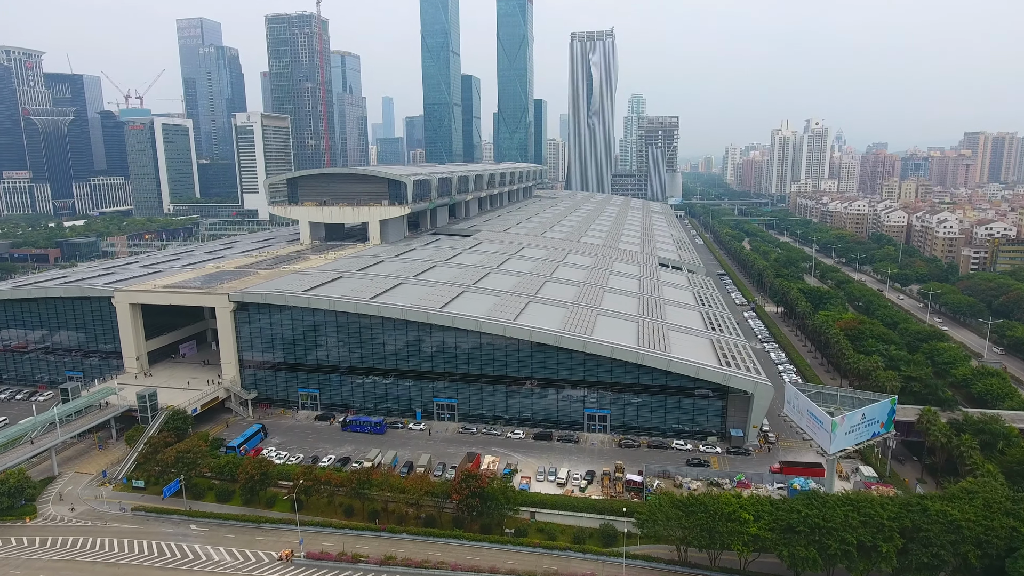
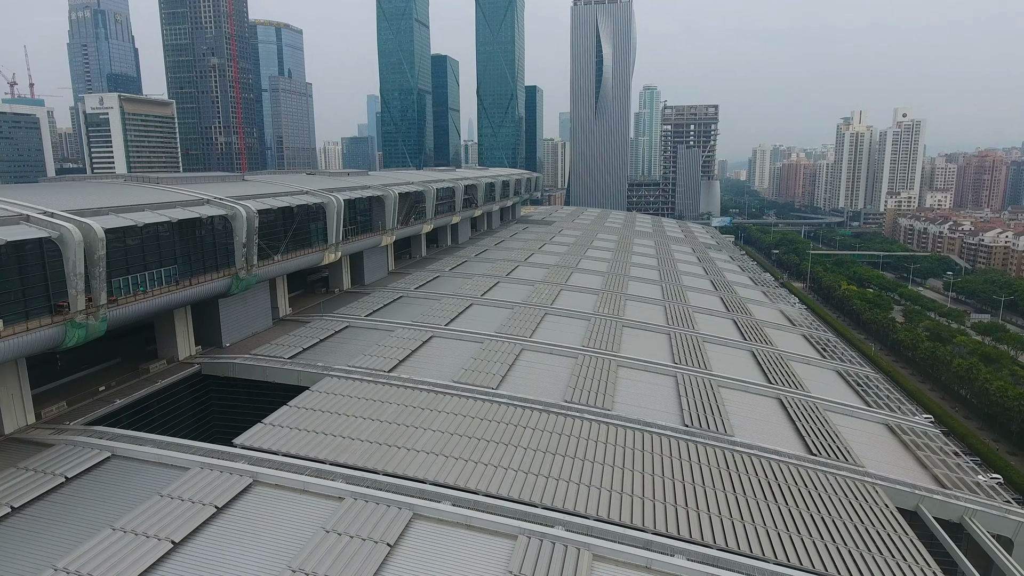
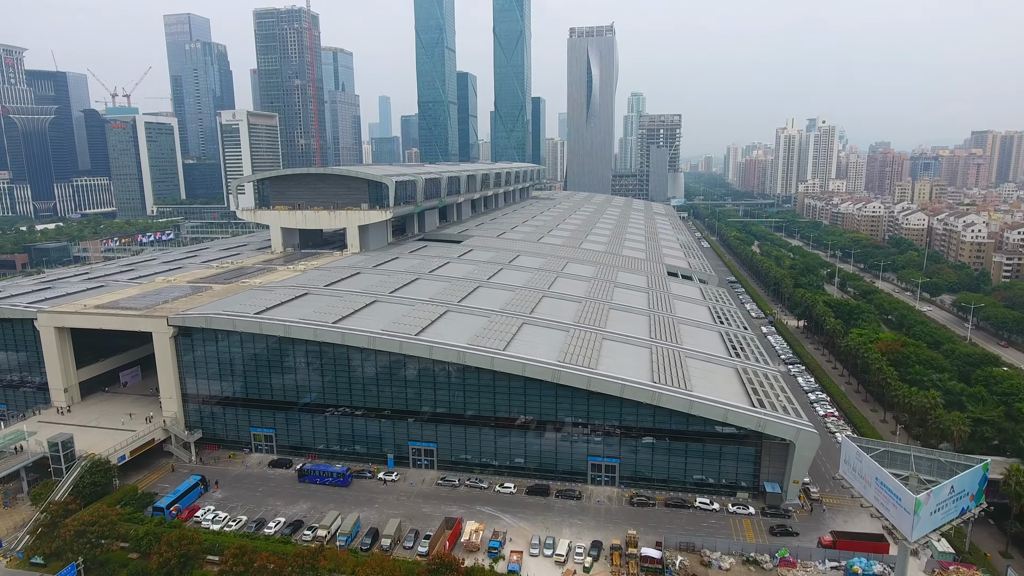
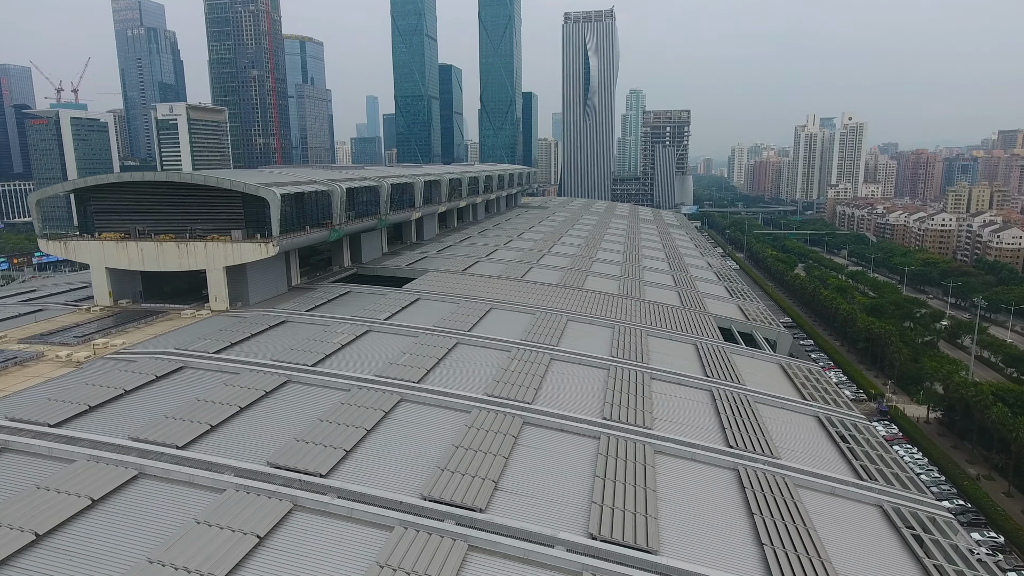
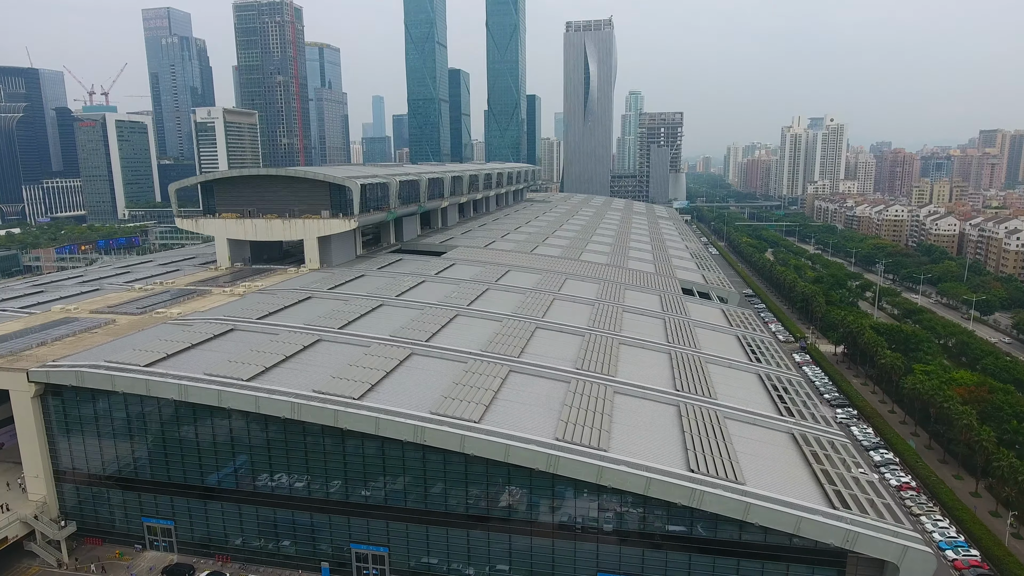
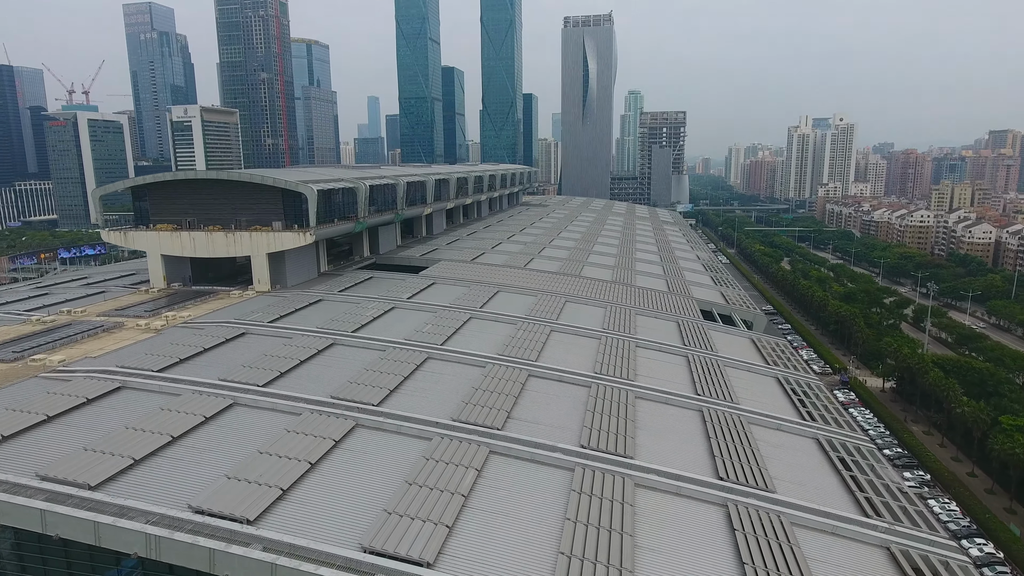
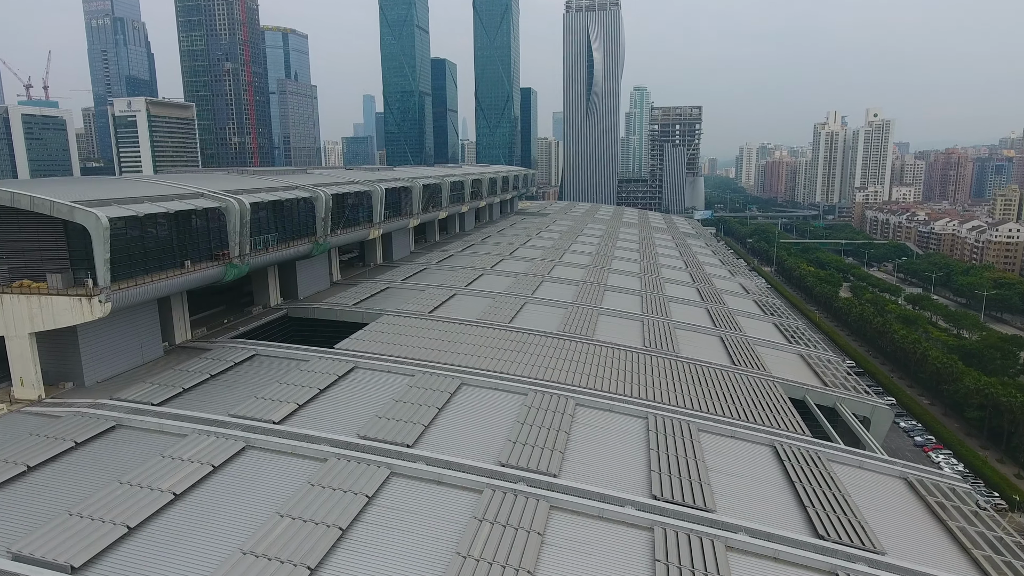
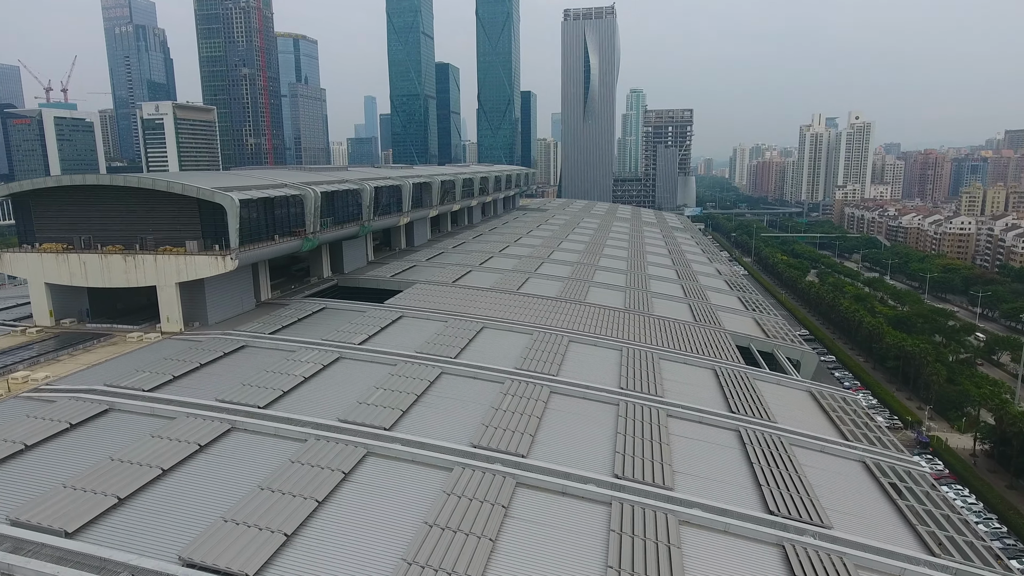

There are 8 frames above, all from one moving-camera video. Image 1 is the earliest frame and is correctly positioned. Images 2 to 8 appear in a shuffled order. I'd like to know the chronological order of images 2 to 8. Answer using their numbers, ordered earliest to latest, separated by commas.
3, 5, 6, 4, 8, 7, 2
